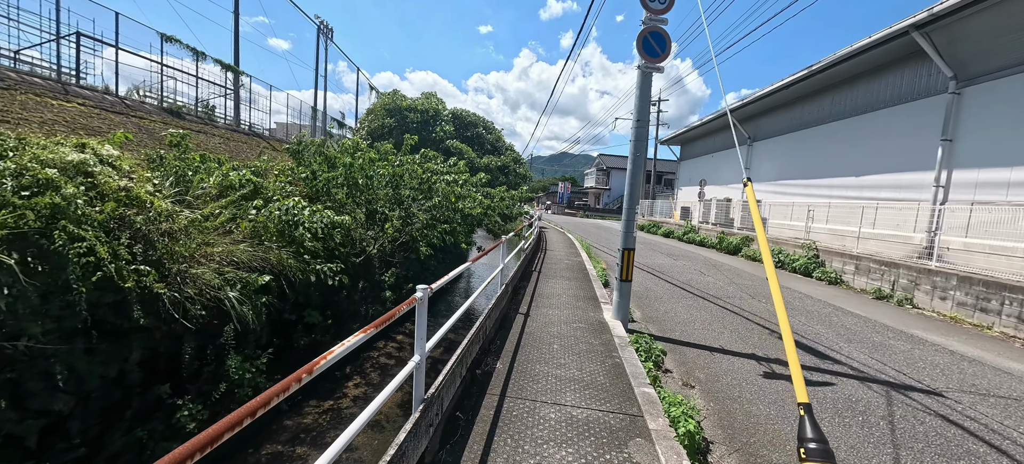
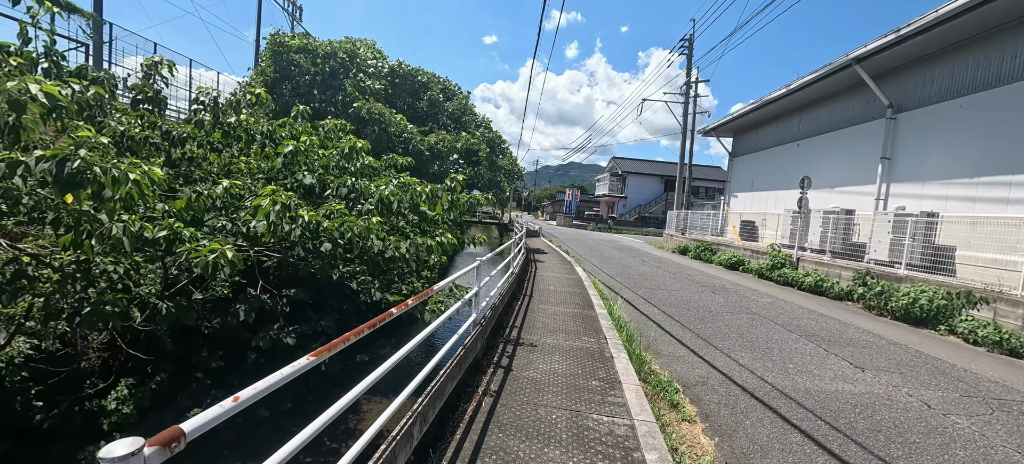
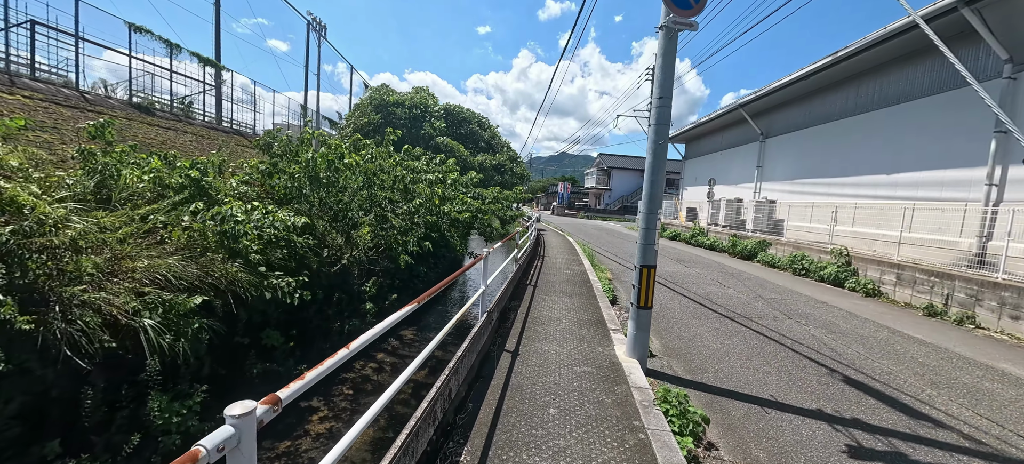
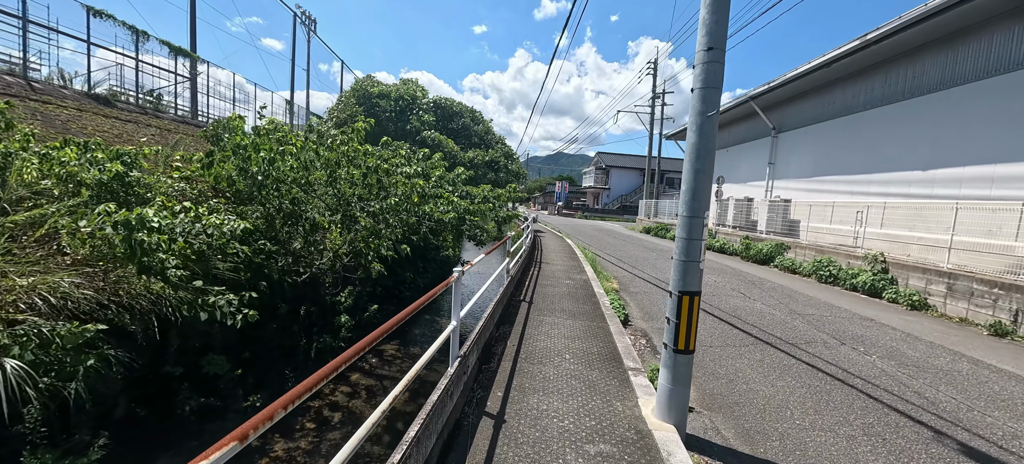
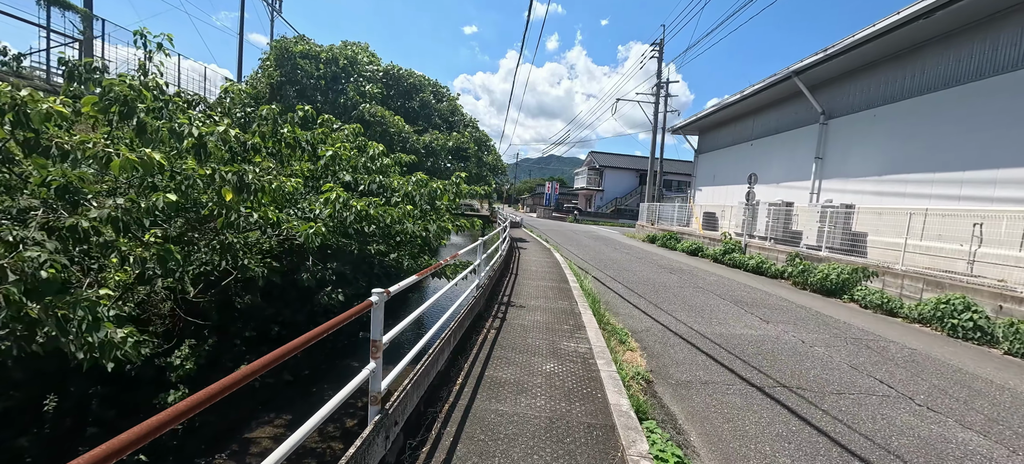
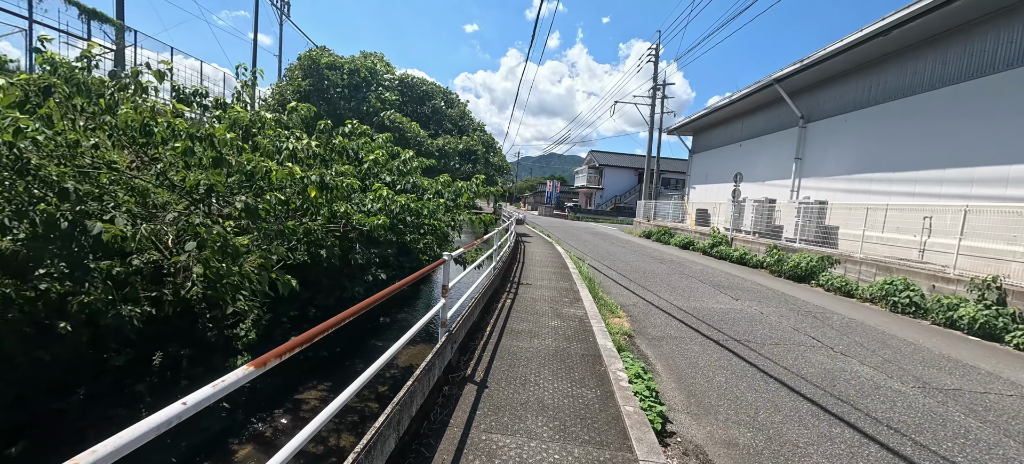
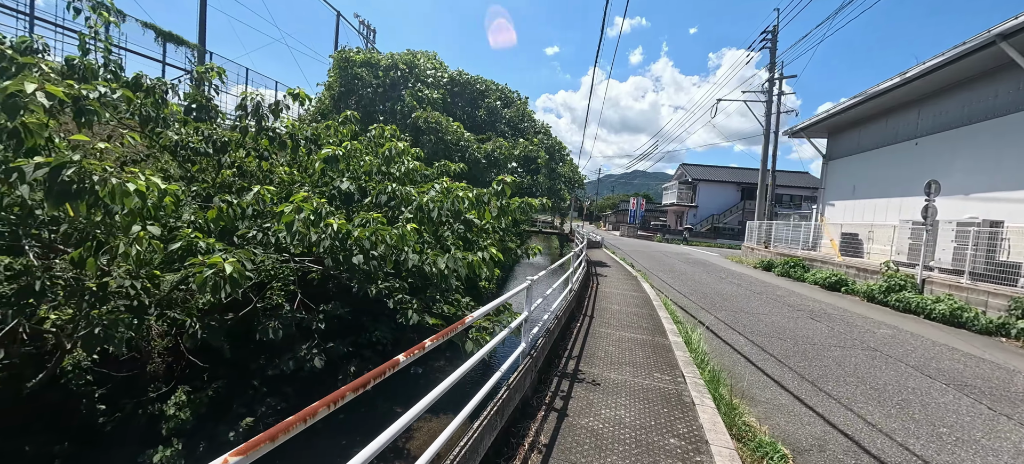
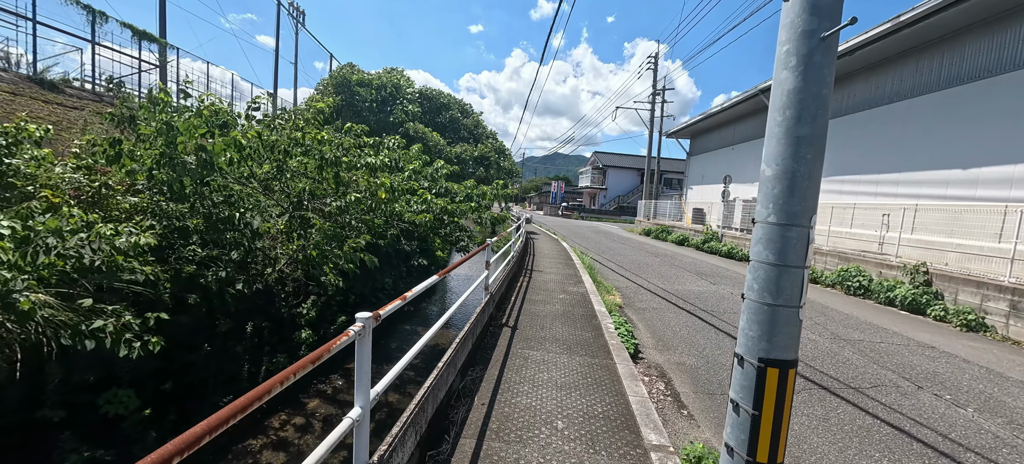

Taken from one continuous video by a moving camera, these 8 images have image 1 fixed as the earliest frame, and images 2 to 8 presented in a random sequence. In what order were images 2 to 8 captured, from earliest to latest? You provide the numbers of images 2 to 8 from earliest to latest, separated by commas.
3, 4, 8, 6, 5, 2, 7
